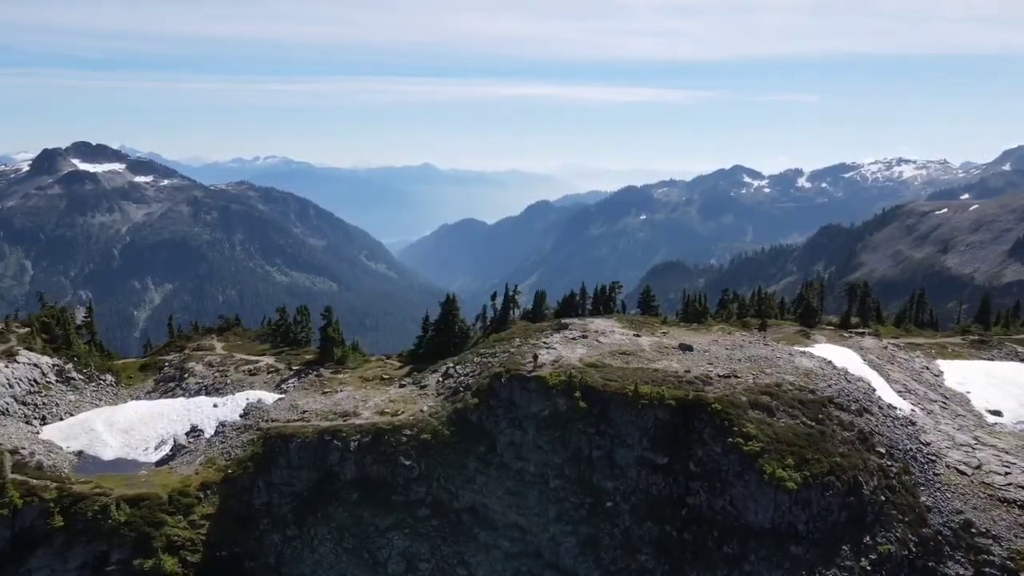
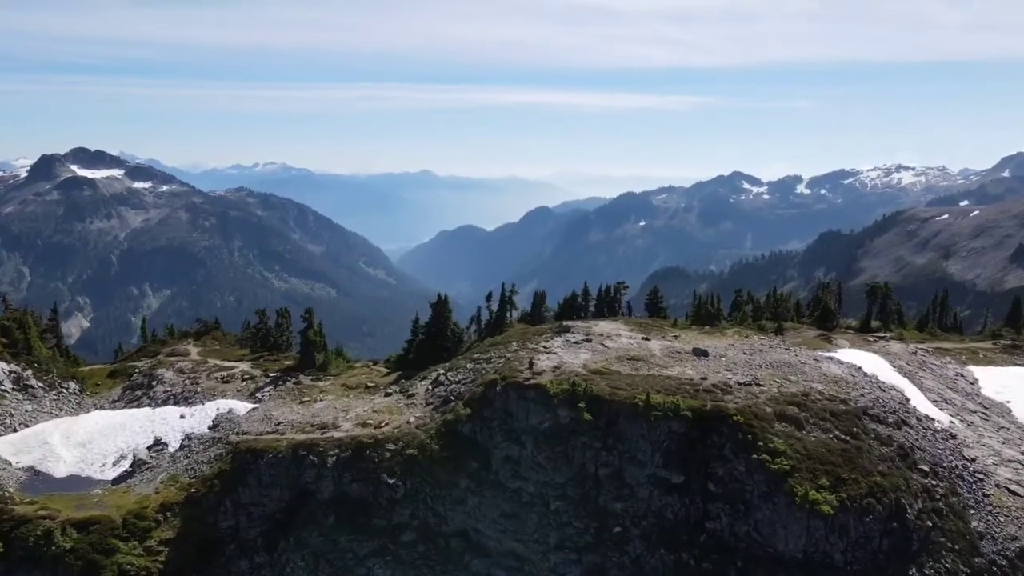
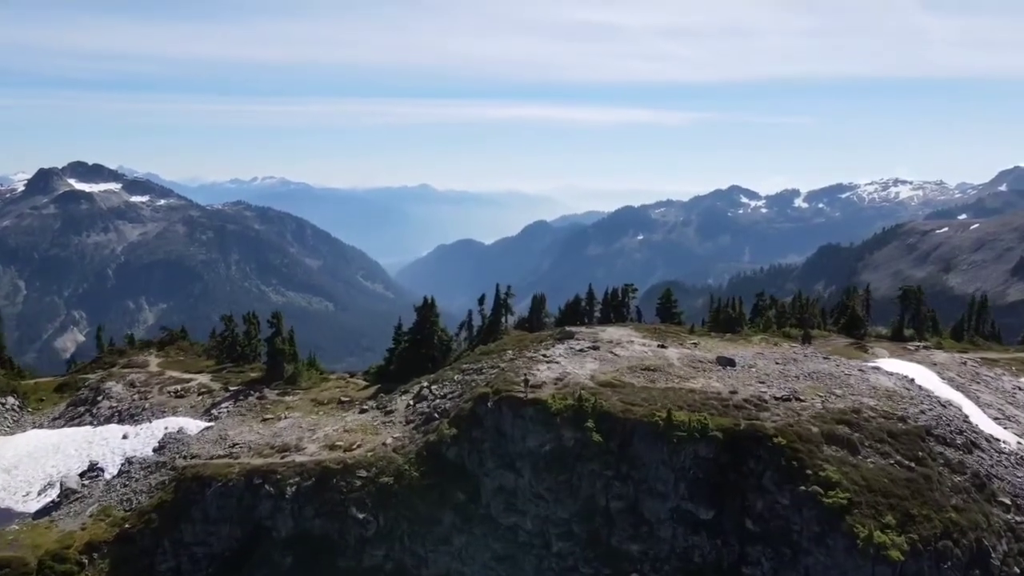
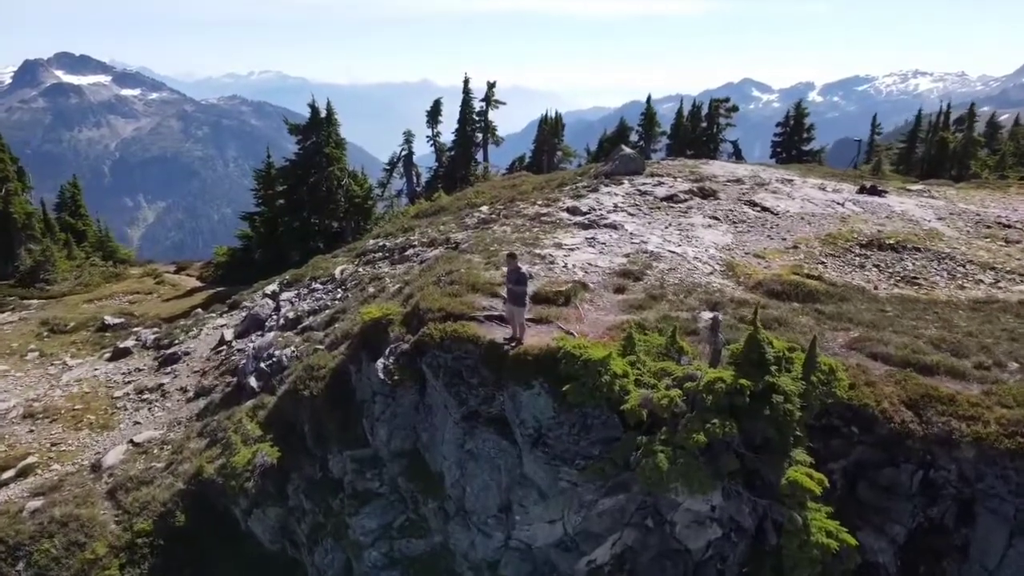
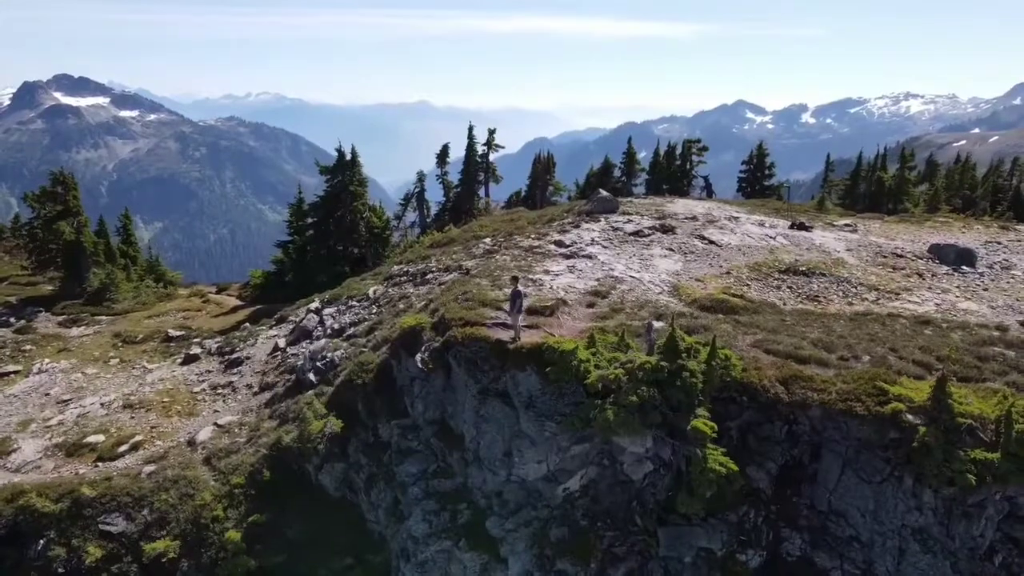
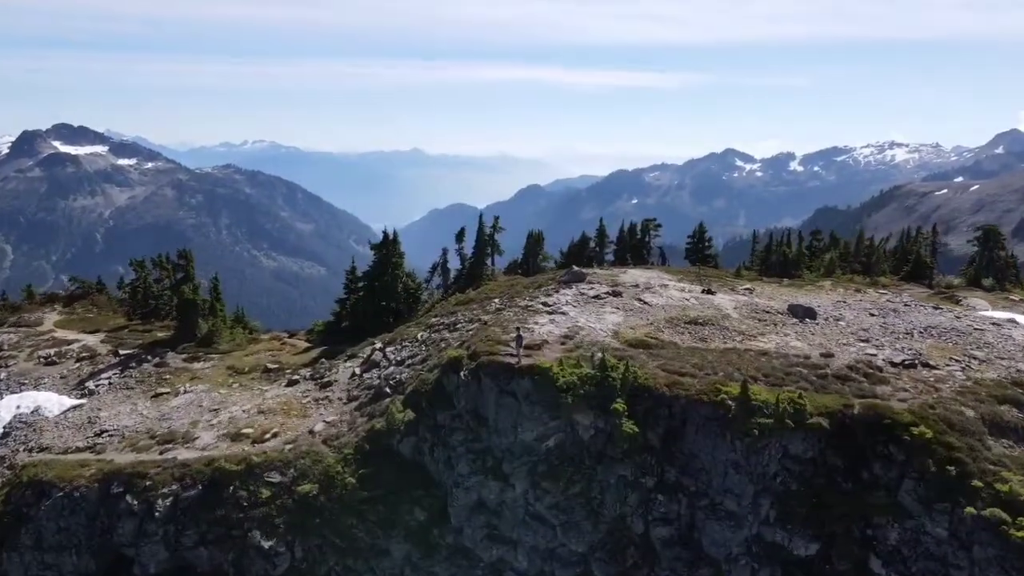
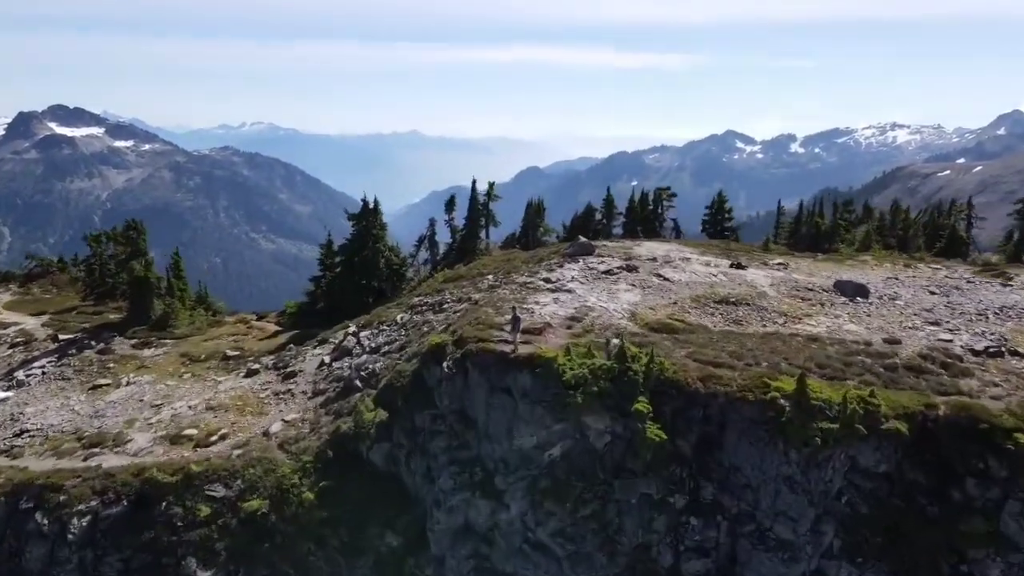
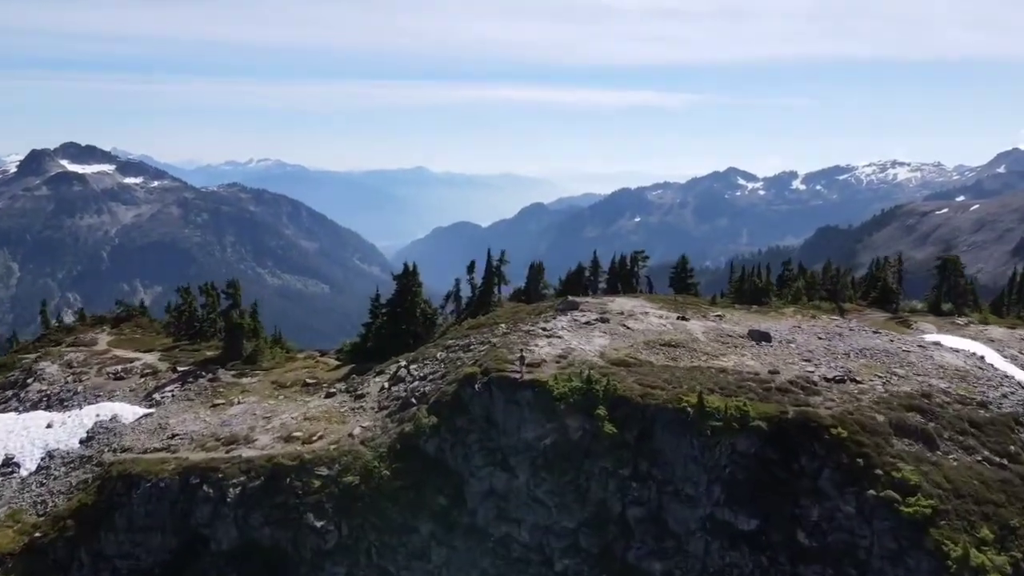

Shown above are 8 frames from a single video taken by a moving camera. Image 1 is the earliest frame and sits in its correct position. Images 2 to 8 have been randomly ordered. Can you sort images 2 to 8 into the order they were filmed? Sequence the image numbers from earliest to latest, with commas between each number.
2, 3, 8, 6, 7, 5, 4
